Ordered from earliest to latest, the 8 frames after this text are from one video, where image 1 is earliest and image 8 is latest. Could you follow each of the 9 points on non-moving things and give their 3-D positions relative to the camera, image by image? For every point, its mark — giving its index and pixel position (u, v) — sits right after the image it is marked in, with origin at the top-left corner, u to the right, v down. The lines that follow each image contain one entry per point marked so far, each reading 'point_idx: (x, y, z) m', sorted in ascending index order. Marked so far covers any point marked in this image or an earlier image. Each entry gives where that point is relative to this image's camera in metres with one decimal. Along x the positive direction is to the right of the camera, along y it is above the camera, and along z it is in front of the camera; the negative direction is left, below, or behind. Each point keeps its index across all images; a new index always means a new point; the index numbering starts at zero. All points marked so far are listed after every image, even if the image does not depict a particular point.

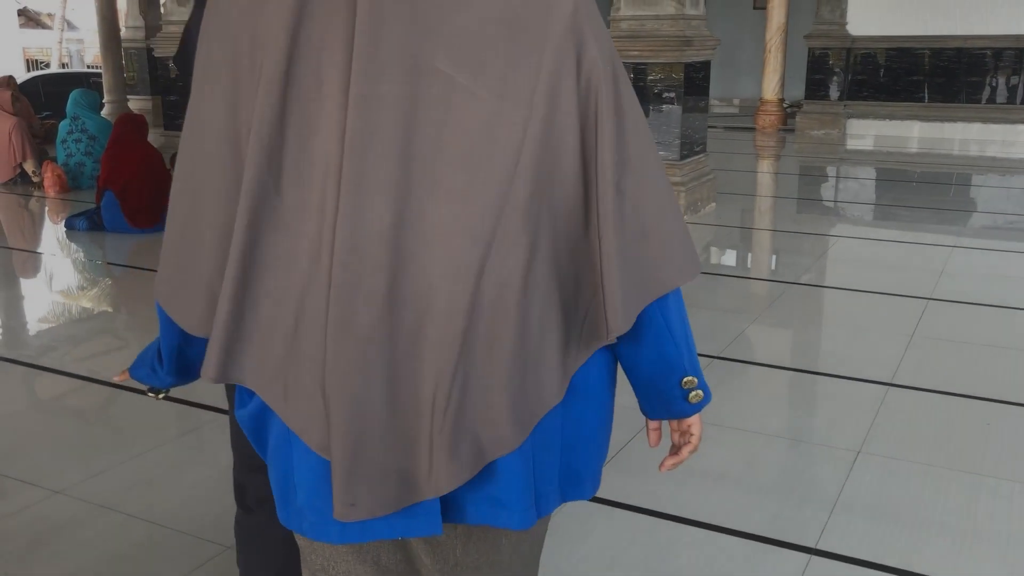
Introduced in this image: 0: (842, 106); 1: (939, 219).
0: (+2.9, +1.6, +8.3) m
1: (+2.5, +0.4, +5.4) m
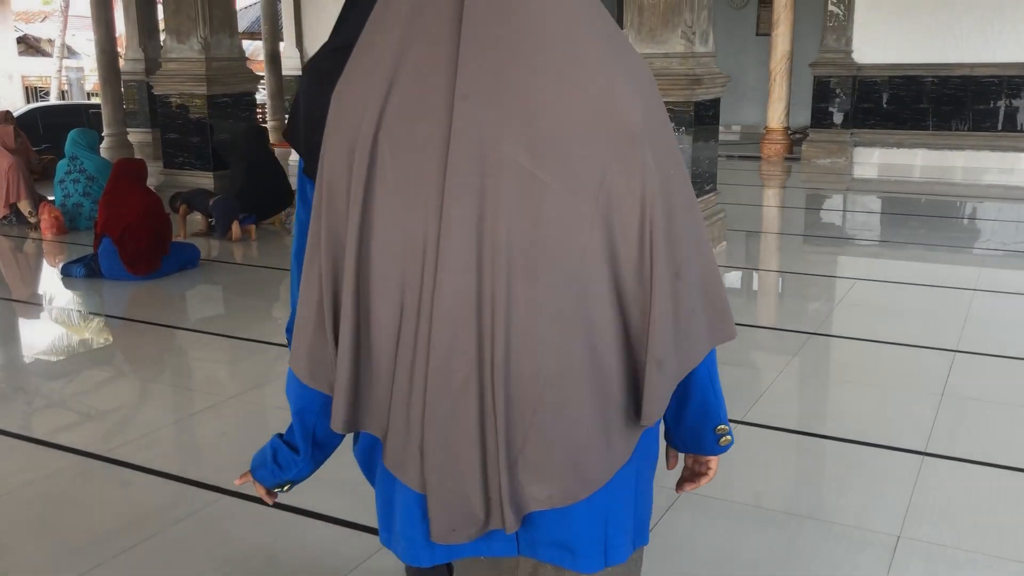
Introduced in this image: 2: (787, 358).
0: (+3.0, +1.4, +8.2) m
1: (+2.5, +0.2, +5.3) m
2: (+0.9, -0.3, +3.2) m
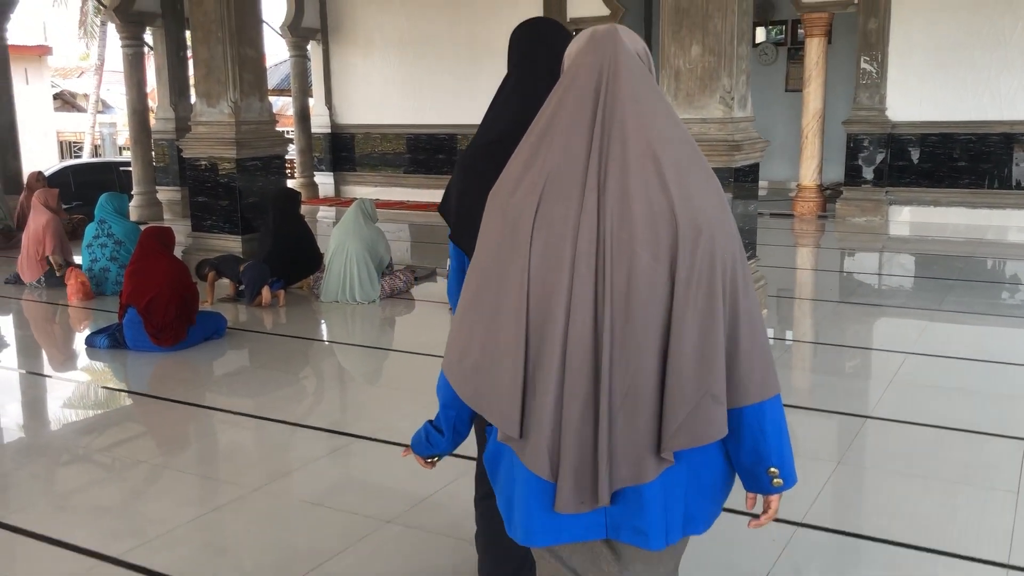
0: (+3.2, +0.8, +8.1) m
1: (+2.7, -0.2, +5.1) m
2: (+1.0, -0.5, +3.0) m
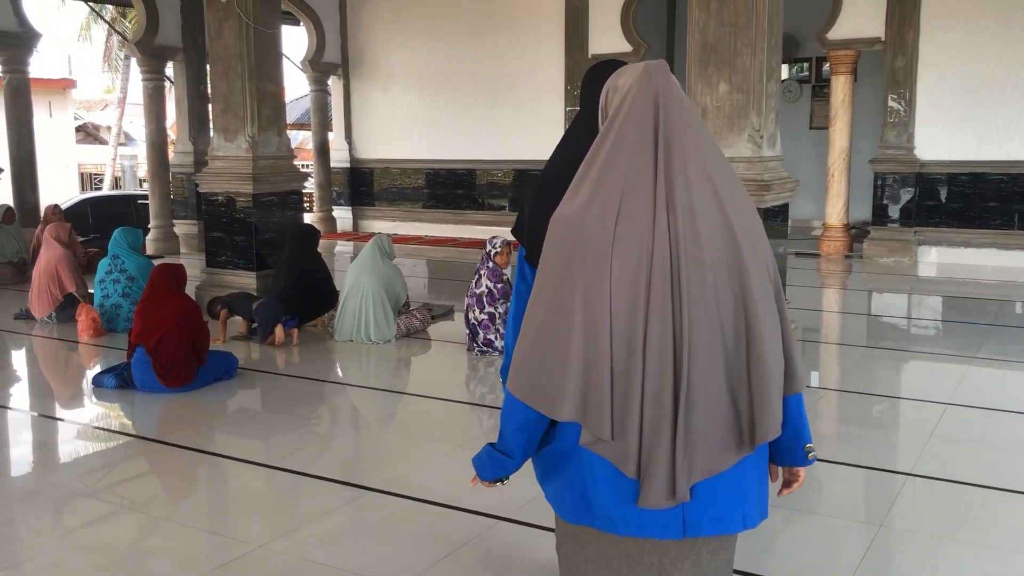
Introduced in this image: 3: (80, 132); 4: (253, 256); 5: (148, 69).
0: (+3.4, +0.5, +7.9) m
1: (+2.8, -0.4, +4.9) m
2: (+1.1, -0.7, +2.8) m
3: (-7.5, +2.7, +16.2) m
4: (-1.5, +0.2, +5.5) m
5: (-3.2, +1.9, +8.3) m
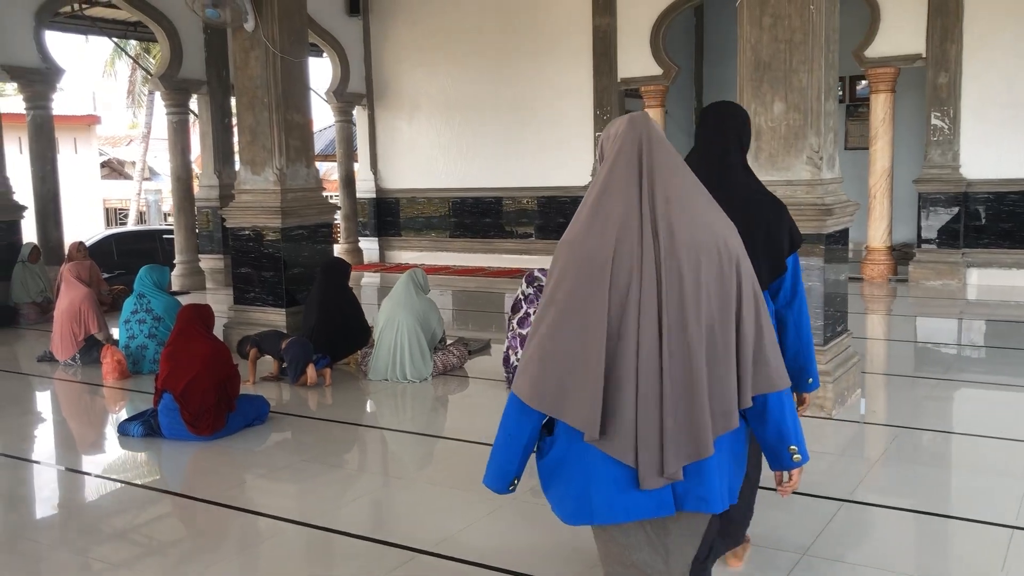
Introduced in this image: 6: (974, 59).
0: (+3.6, +0.3, +7.6) m
1: (+3.0, -0.6, +4.6) m
2: (+1.3, -0.8, +2.5) m
3: (-7.1, +2.1, +16.2) m
4: (-1.3, 0.0, +5.3) m
5: (-3.0, +1.6, +8.2) m
6: (+3.6, +1.8, +7.3) m
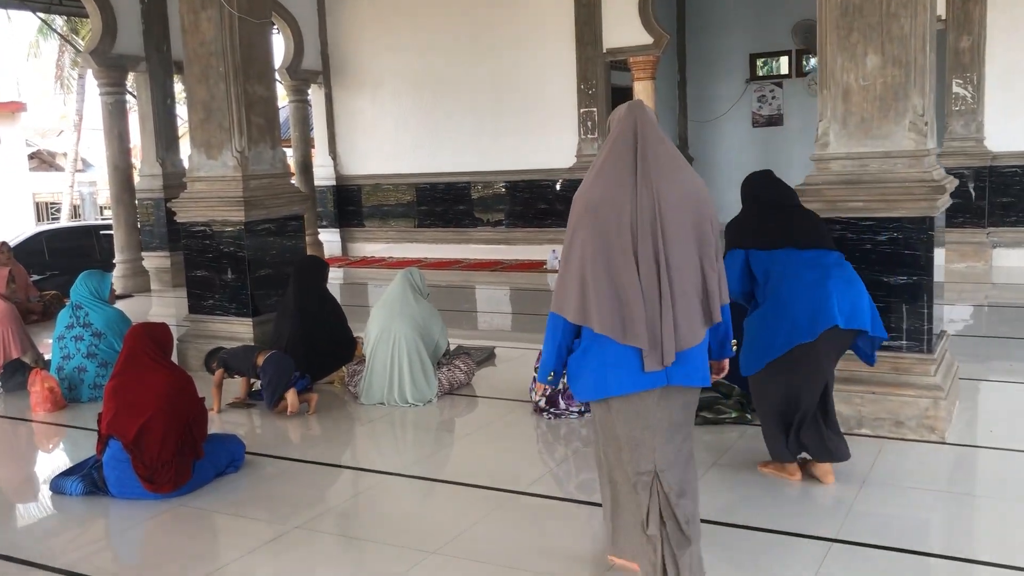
0: (+3.5, +0.4, +7.0) m
1: (+3.1, -0.5, +4.0) m
2: (+1.5, -0.8, +1.9) m
3: (-7.7, +2.1, +15.0) m
4: (-1.3, 0.0, +4.5) m
5: (-3.1, +1.6, +7.2) m
6: (+3.5, +1.9, +6.7) m
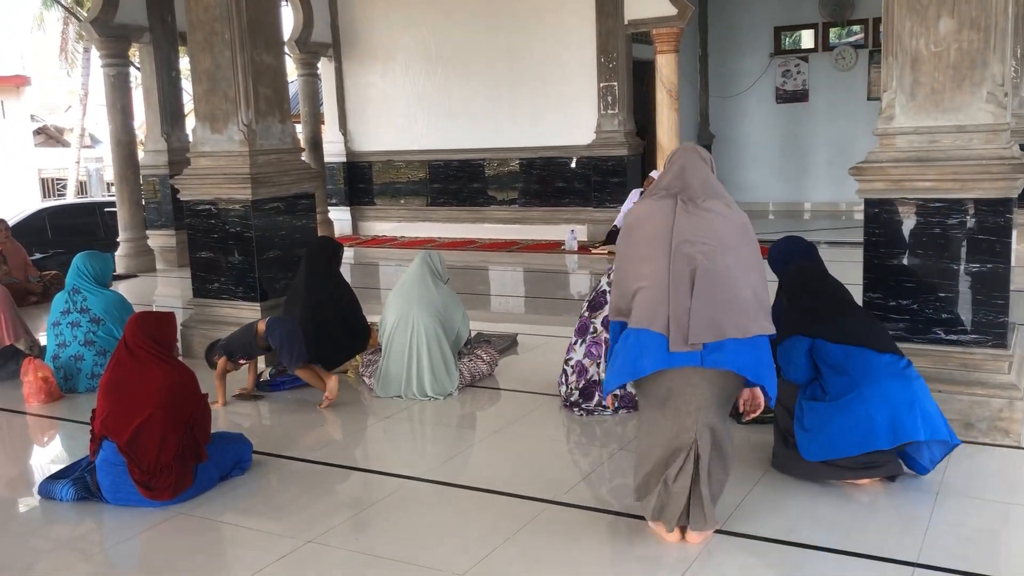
0: (+3.7, +0.5, +6.7) m
1: (+3.2, -0.4, +3.7) m
2: (+1.6, -0.8, +1.6) m
3: (-7.5, +2.4, +14.7) m
4: (-1.2, 0.0, +4.2) m
5: (-3.0, +1.7, +6.9) m
6: (+3.6, +2.0, +6.4) m
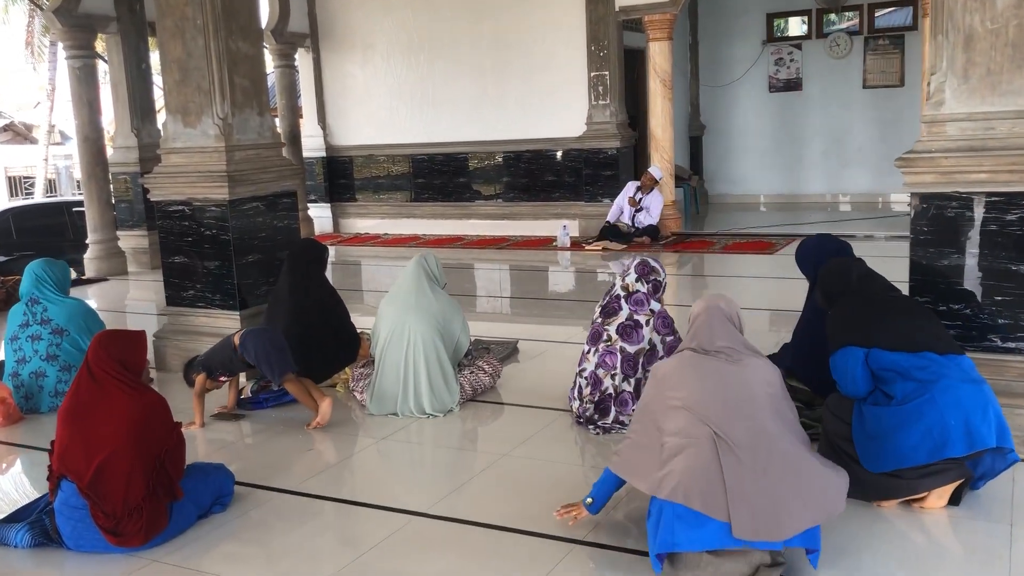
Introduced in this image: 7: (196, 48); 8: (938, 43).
0: (+3.6, +0.6, +6.5) m
1: (+3.2, -0.4, +3.5) m
2: (+1.6, -0.8, +1.3) m
3: (-7.7, +2.4, +14.2) m
4: (-1.2, 0.0, +3.9) m
5: (-3.1, +1.7, +6.5) m
6: (+3.6, +2.1, +6.1) m
7: (-1.3, +1.0, +3.8) m
8: (+1.2, +0.7, +2.6) m
